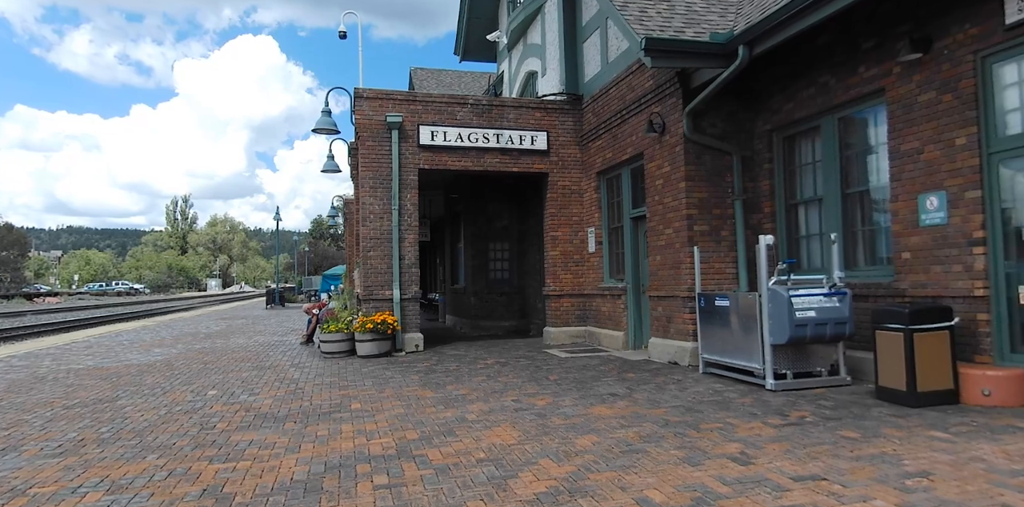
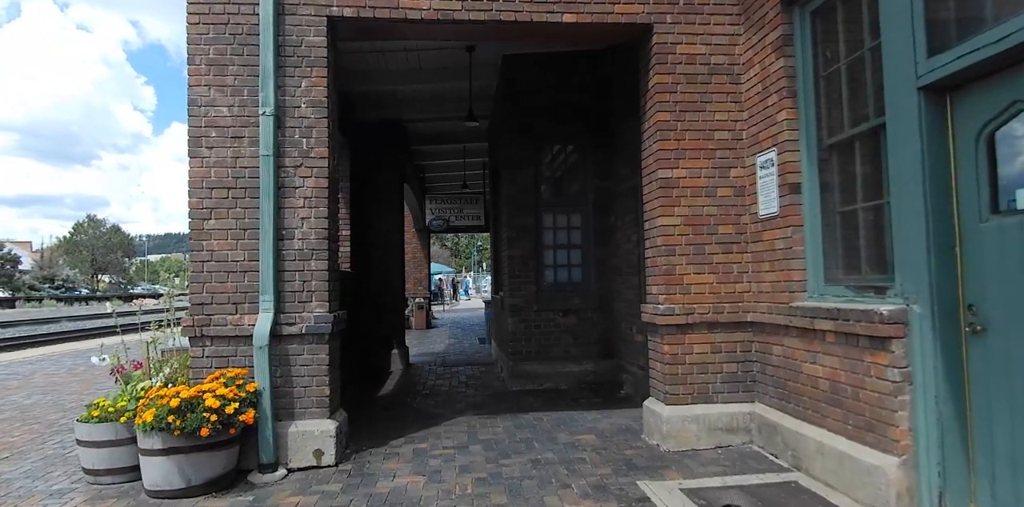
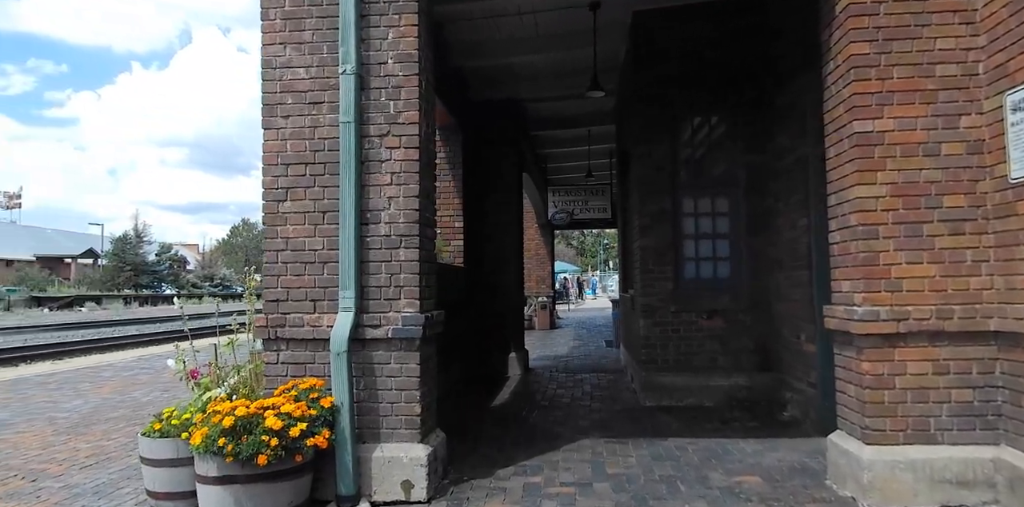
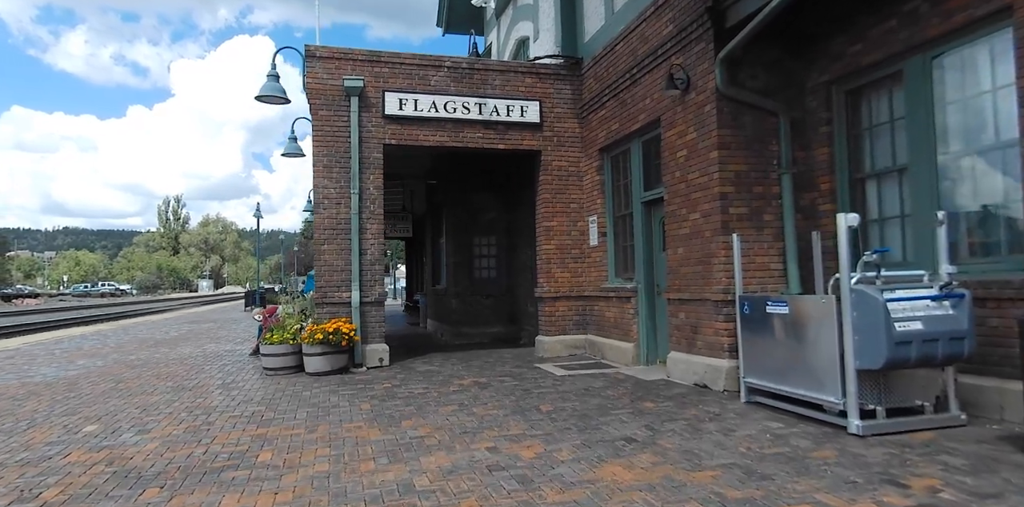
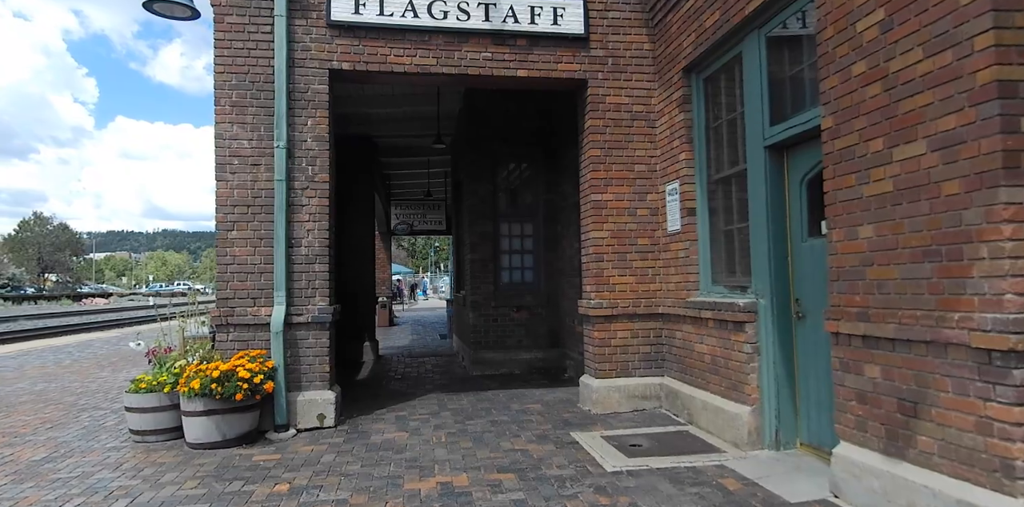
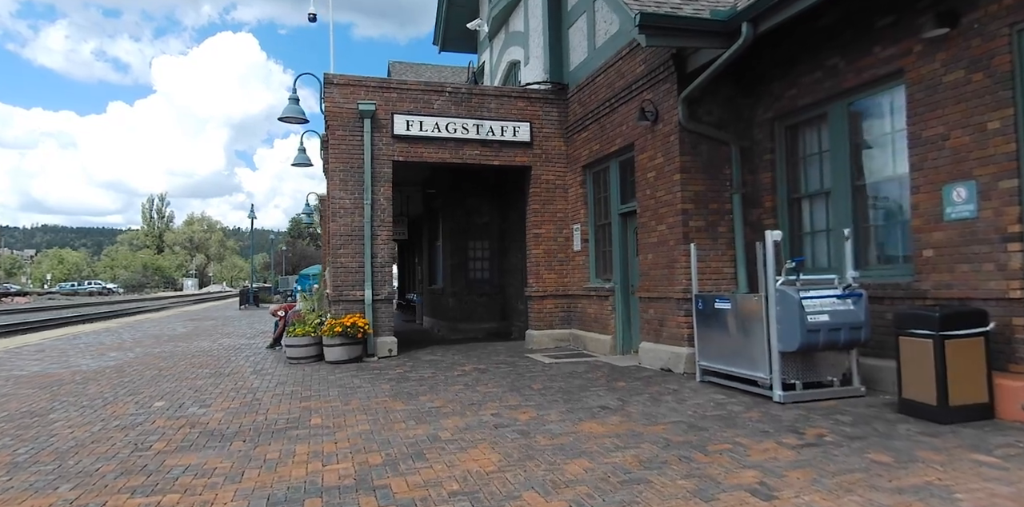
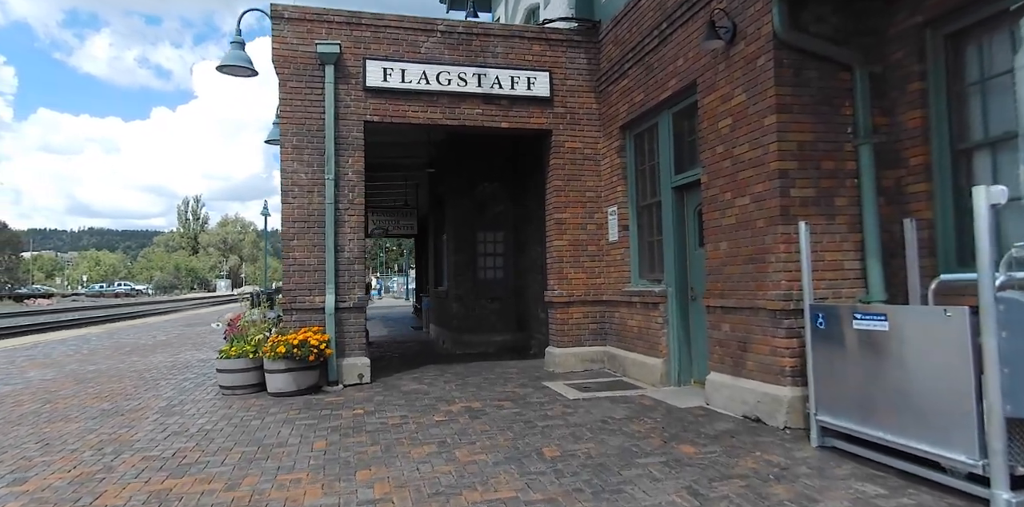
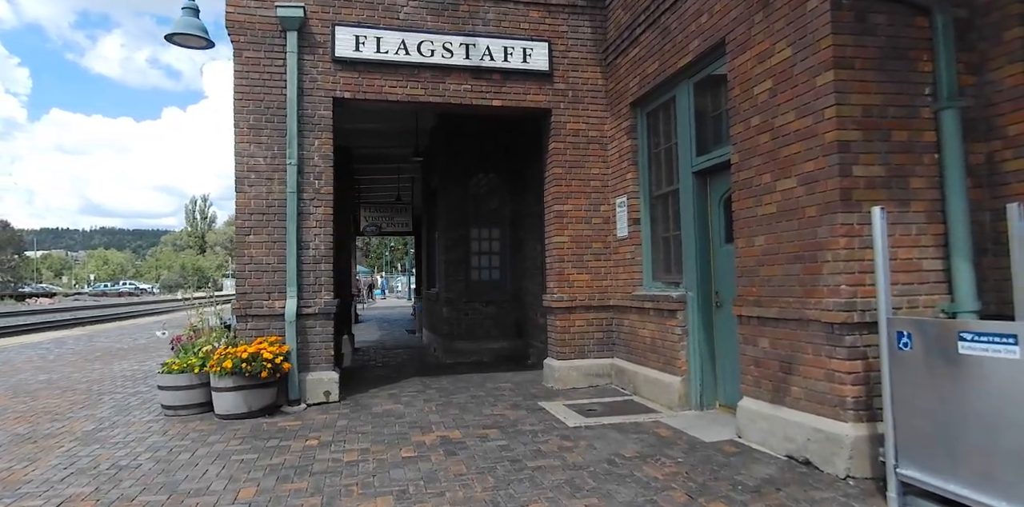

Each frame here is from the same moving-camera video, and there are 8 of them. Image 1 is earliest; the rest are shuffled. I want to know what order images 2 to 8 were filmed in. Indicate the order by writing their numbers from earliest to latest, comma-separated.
6, 4, 7, 8, 5, 2, 3
